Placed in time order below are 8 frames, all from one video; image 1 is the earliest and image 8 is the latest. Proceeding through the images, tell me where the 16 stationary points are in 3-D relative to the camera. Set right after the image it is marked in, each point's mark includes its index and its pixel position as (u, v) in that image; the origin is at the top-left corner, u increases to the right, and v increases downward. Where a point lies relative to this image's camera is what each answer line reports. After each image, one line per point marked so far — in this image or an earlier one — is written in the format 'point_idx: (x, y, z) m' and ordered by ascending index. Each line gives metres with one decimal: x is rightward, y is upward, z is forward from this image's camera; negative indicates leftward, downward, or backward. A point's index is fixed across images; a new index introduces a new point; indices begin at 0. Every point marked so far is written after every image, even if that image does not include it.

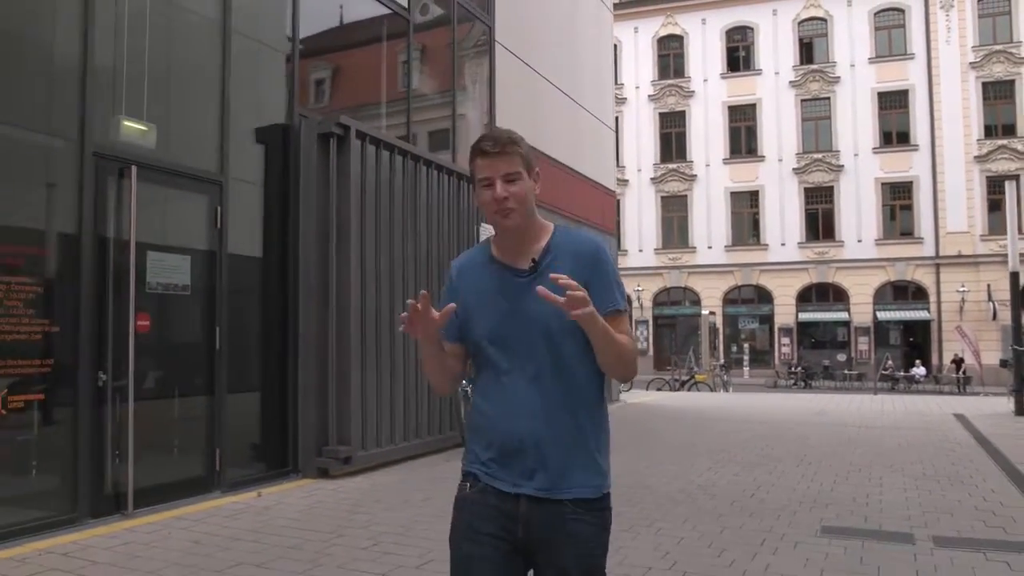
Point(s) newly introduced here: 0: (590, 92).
0: (+1.5, +3.8, +16.4) m
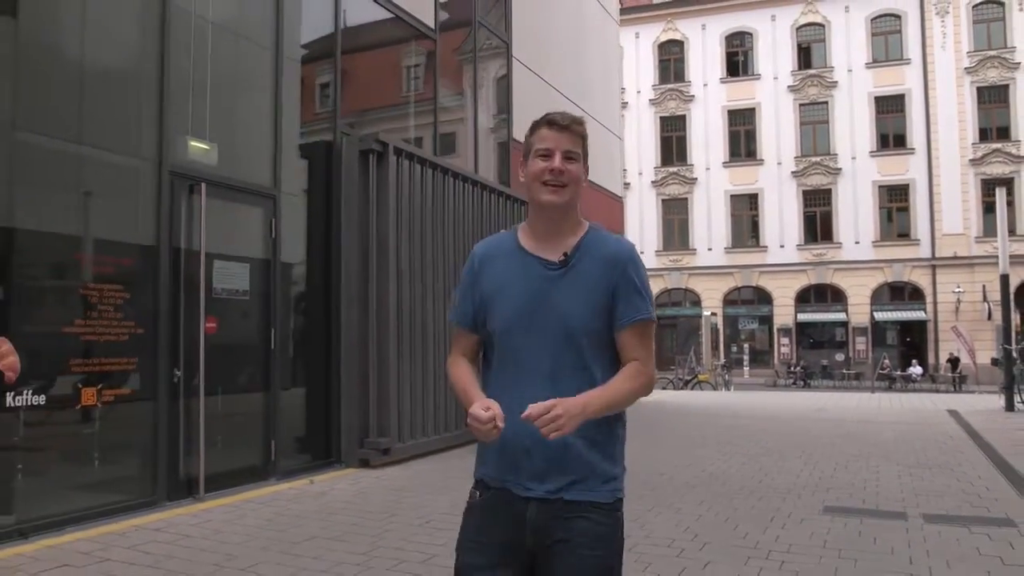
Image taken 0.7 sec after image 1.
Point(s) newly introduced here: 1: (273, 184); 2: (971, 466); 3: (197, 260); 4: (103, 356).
0: (+1.7, +3.7, +17.1) m
1: (-2.2, +1.0, +8.2) m
2: (+4.8, -1.8, +9.0) m
3: (-2.6, +0.2, +7.2) m
4: (-3.0, -0.5, +6.3) m
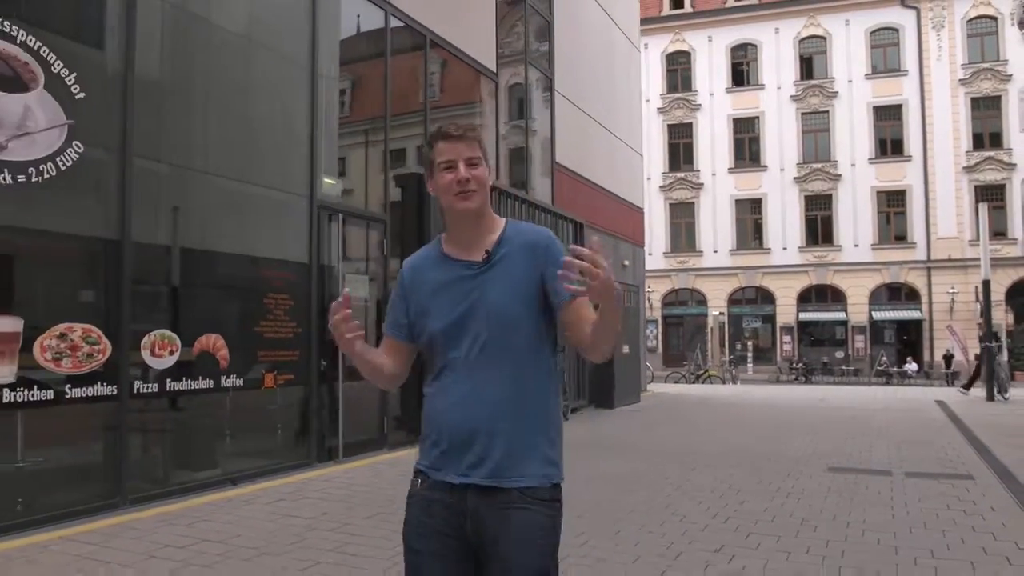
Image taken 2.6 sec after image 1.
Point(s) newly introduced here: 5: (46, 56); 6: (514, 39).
0: (+2.4, +3.7, +19.0) m
1: (-1.5, +0.9, +10.1) m
2: (+5.5, -1.9, +10.9) m
3: (-1.9, +0.1, +9.2) m
4: (-2.3, -0.6, +8.2) m
5: (-3.3, +1.6, +6.2) m
6: (0.0, +4.0, +13.8) m
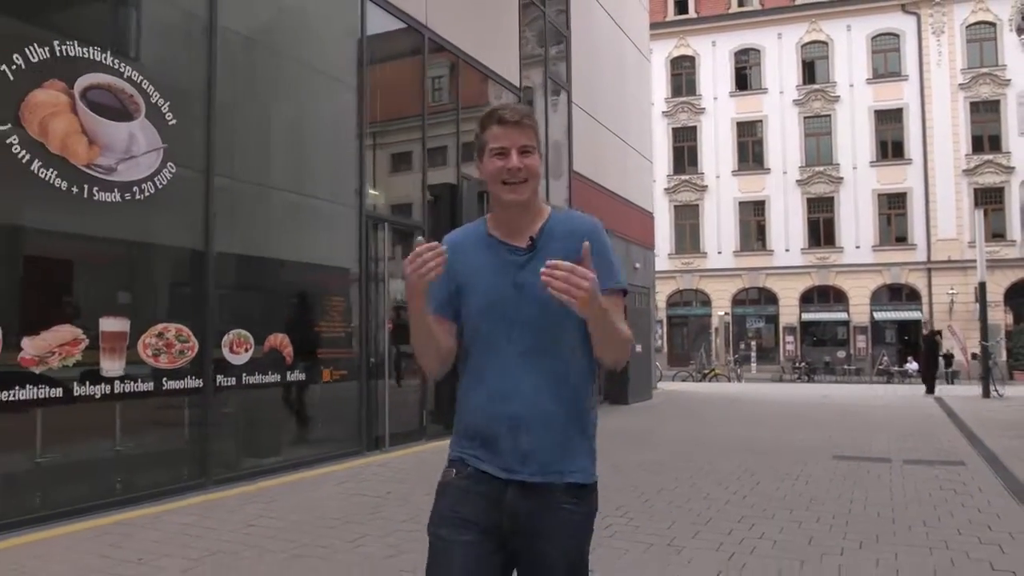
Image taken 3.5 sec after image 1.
0: (+2.8, +3.6, +19.8) m
1: (-1.1, +0.9, +10.9) m
2: (+5.9, -2.0, +11.7) m
3: (-1.5, +0.1, +10.0) m
4: (-1.9, -0.6, +9.1) m
5: (-2.9, +1.6, +7.0) m
6: (+0.4, +4.0, +14.6) m
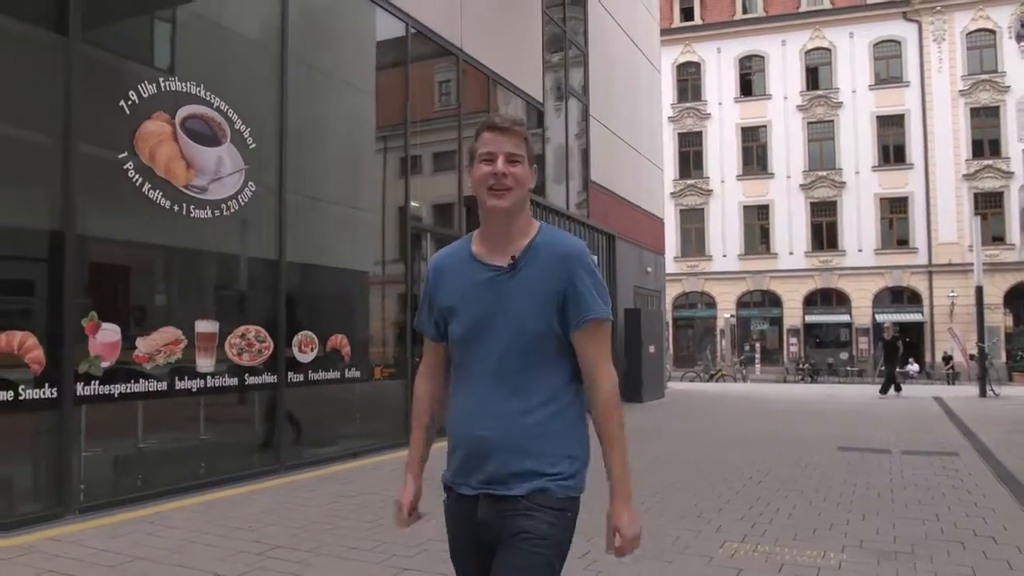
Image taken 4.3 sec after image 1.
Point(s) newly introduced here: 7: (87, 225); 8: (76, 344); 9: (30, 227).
0: (+3.2, +3.5, +20.7) m
1: (-0.8, +0.8, +11.8) m
2: (+6.3, -2.1, +12.6) m
3: (-1.1, 0.0, +10.8) m
4: (-1.5, -0.7, +9.9) m
5: (-2.6, +1.6, +7.9) m
6: (+0.8, +3.9, +15.5) m
7: (-3.2, +0.5, +6.5) m
8: (-3.2, -0.4, +6.4) m
9: (-3.4, +0.5, +6.2) m
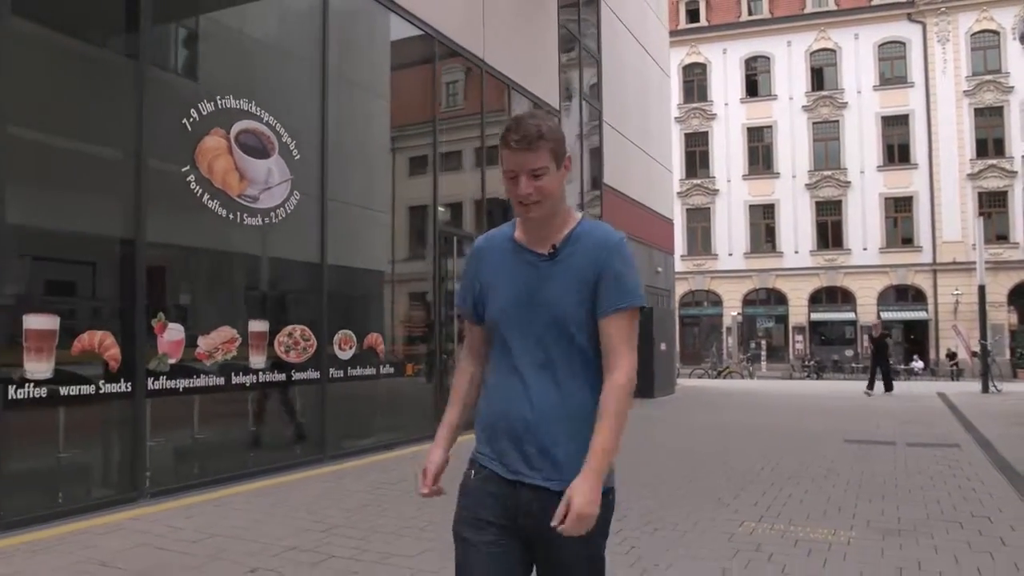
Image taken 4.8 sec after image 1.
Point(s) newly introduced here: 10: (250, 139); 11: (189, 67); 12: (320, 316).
0: (+3.5, +3.6, +21.2) m
1: (-0.5, +0.8, +12.4) m
2: (+6.6, -2.0, +13.1) m
3: (-0.8, 0.0, +11.4) m
4: (-1.2, -0.7, +10.5) m
5: (-2.3, +1.5, +8.5) m
6: (+1.1, +3.9, +16.0) m
7: (-2.9, +0.5, +7.1) m
8: (-2.9, -0.4, +7.0) m
9: (-3.1, +0.4, +6.7) m
10: (-2.5, +1.4, +8.1) m
11: (-2.8, +2.0, +7.6) m
12: (-2.0, -0.3, +8.9) m
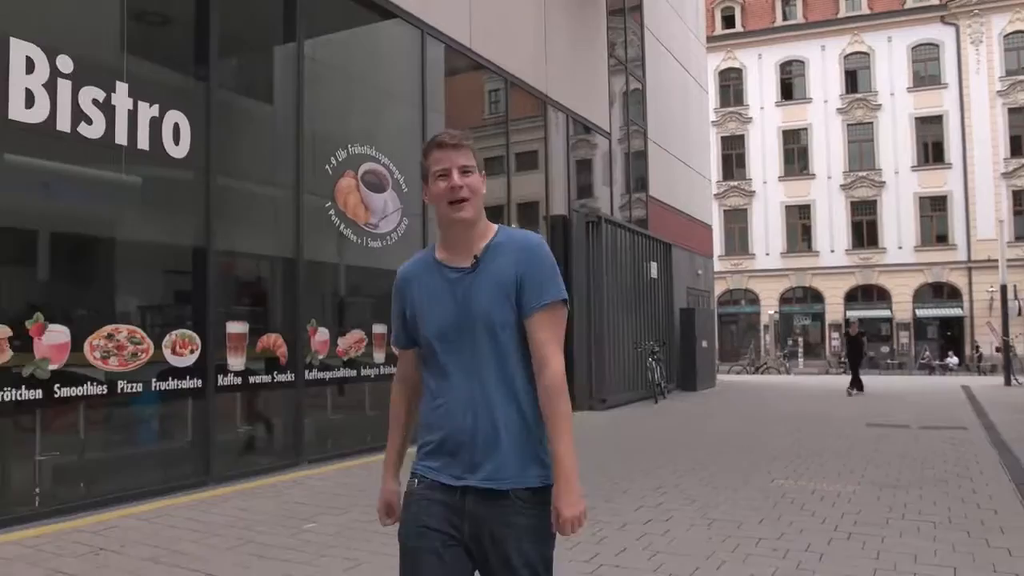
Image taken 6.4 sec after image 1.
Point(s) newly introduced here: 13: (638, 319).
0: (+4.9, +3.5, +22.9) m
1: (+0.5, +0.7, +14.2) m
2: (+7.6, -2.1, +14.7) m
3: (+0.1, -0.1, +13.2) m
4: (-0.3, -0.8, +12.3) m
5: (-1.5, +1.4, +10.4) m
6: (+2.2, +3.8, +17.7) m
7: (-2.1, +0.3, +9.0) m
8: (-2.1, -0.5, +8.9) m
9: (-2.4, +0.3, +8.7) m
10: (-1.7, +1.3, +10.0) m
11: (-2.0, +1.8, +9.5) m
12: (-1.1, -0.4, +10.8) m
13: (+2.6, -0.6, +17.6) m
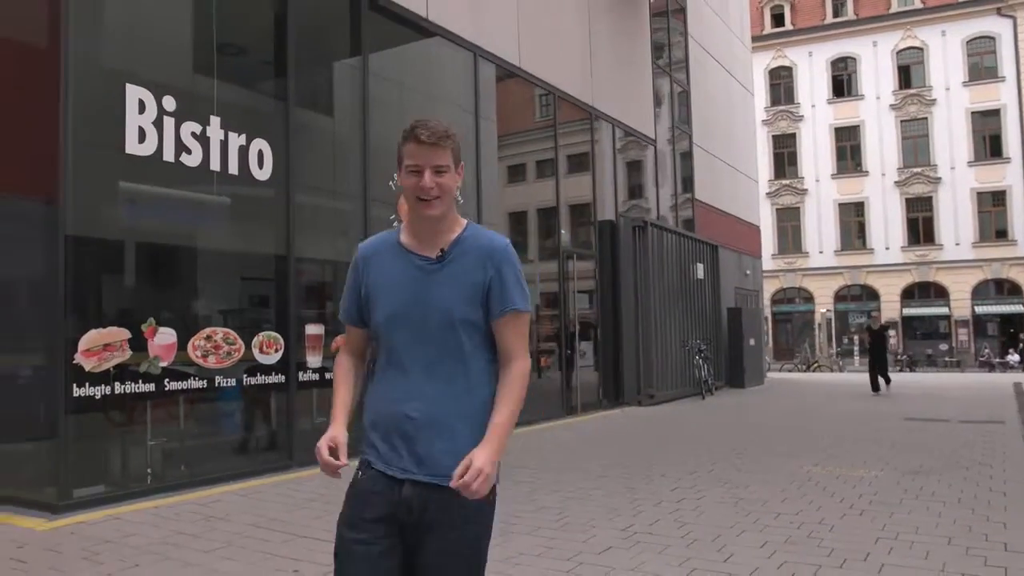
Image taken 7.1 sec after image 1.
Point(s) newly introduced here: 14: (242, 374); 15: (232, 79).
0: (+6.2, +3.5, +23.3) m
1: (+1.4, +0.7, +14.9) m
2: (+8.5, -2.0, +15.0) m
3: (+0.9, -0.1, +14.0) m
4: (+0.4, -0.8, +13.1) m
5: (-0.9, +1.4, +11.2) m
6: (+3.2, +3.8, +18.4) m
7: (-1.6, +0.3, +9.9) m
8: (-1.6, -0.6, +9.8) m
9: (-1.8, +0.3, +9.6) m
10: (-1.1, +1.2, +10.9) m
11: (-1.5, +1.8, +10.4) m
12: (-0.5, -0.4, +11.6) m
13: (+3.6, -0.6, +18.2) m
14: (-2.5, -0.8, +8.2) m
15: (-2.7, +2.0, +8.4) m
